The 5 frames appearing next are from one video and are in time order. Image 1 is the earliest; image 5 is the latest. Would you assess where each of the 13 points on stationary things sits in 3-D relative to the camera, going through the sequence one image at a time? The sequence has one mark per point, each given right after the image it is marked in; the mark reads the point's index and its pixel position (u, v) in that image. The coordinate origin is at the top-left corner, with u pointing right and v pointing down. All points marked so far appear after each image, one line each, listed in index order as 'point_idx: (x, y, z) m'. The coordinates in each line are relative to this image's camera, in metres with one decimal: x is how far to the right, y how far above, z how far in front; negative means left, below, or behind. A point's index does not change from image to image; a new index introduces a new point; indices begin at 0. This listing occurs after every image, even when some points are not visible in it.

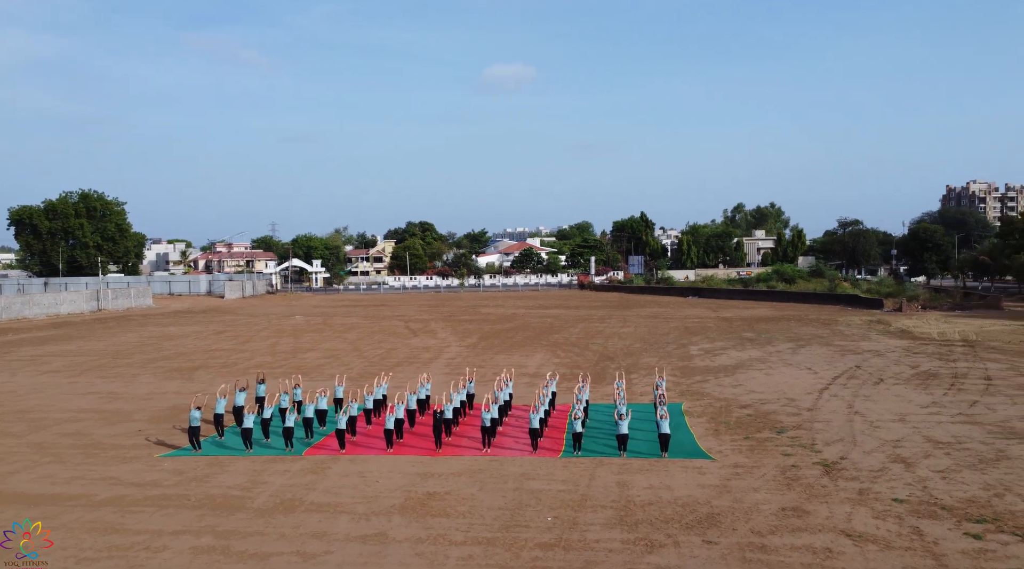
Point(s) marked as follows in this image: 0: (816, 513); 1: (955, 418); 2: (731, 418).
0: (+4.5, -3.4, +11.8) m
1: (+10.2, -3.0, +18.3) m
2: (+5.1, -3.1, +18.6) m
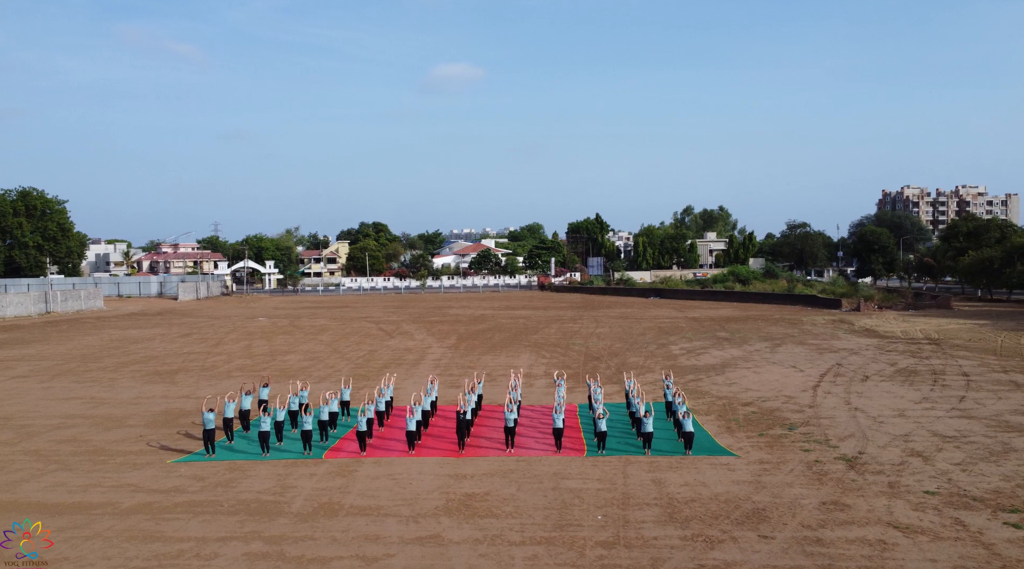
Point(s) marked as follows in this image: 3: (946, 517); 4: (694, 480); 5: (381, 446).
0: (+5.2, -3.4, +12.1) m
1: (+10.4, -3.0, +19.0) m
2: (+5.3, -3.1, +18.9) m
3: (+6.3, -3.4, +11.6) m
4: (+3.1, -3.3, +13.6) m
5: (-2.6, -3.3, +16.1) m
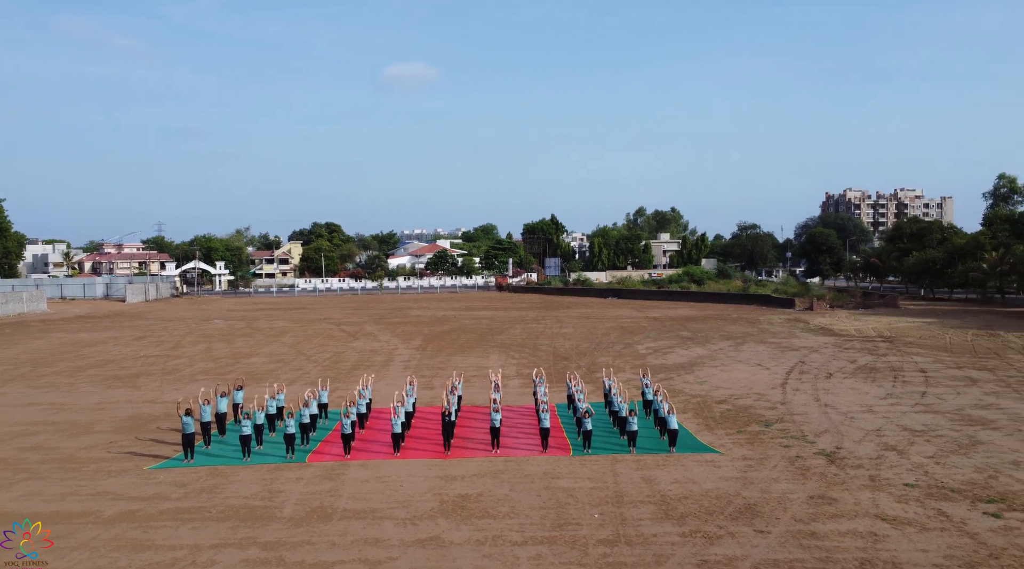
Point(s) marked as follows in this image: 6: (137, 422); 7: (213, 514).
0: (+5.2, -3.3, +12.4) m
1: (+9.9, -3.0, +19.6) m
2: (+4.9, -3.1, +19.2) m
3: (+6.3, -3.4, +12.0) m
4: (+3.0, -3.3, +13.8) m
5: (-2.9, -3.3, +16.0) m
6: (-9.1, -3.3, +19.3) m
7: (-4.6, -3.5, +12.3) m
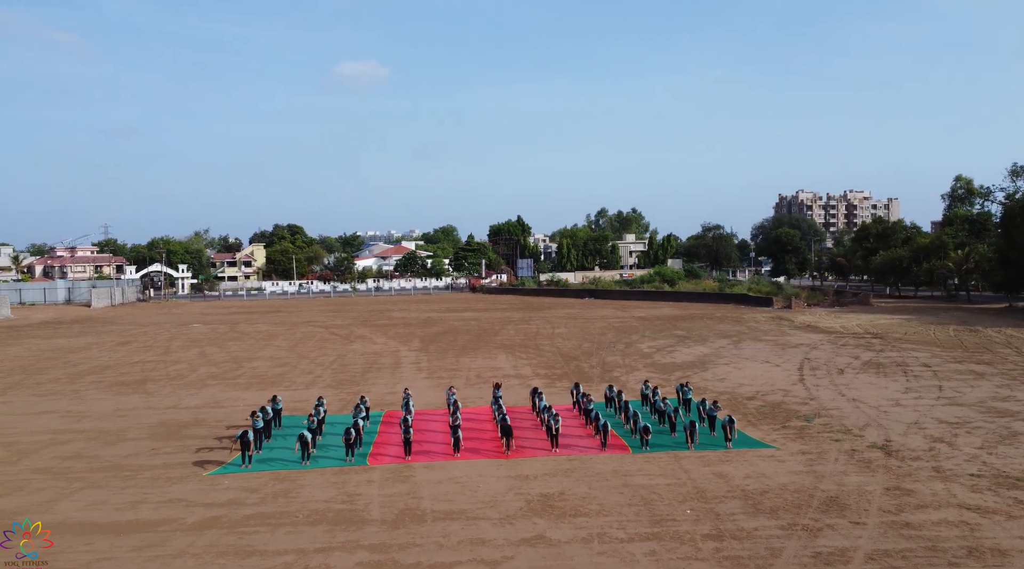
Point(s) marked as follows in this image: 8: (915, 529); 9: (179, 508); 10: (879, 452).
0: (+6.5, -3.3, +12.8) m
1: (+10.8, -2.9, +20.3) m
2: (+5.8, -3.0, +19.5) m
3: (+7.6, -3.3, +12.4) m
4: (+4.2, -3.3, +14.1) m
5: (-1.8, -3.3, +15.8) m
6: (-8.1, -3.3, +18.8) m
7: (-3.2, -3.5, +12.1) m
8: (+5.6, -3.4, +11.1) m
9: (-5.3, -3.5, +12.7) m
10: (+7.0, -3.2, +15.3) m
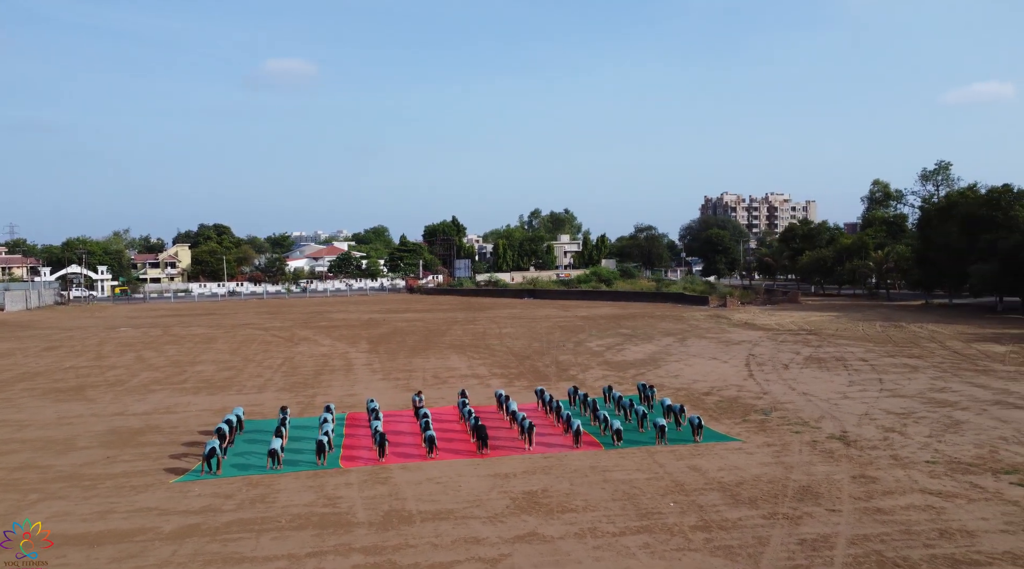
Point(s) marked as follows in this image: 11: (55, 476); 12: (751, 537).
0: (+6.2, -3.2, +13.4) m
1: (+9.9, -2.9, +21.3) m
2: (+4.9, -3.0, +20.1) m
3: (+7.4, -3.2, +13.2) m
4: (+3.9, -3.3, +14.5) m
5: (-2.3, -3.3, +15.7) m
6: (-8.8, -3.4, +18.1) m
7: (-3.4, -3.5, +11.8) m
8: (+5.5, -3.3, +11.7) m
9: (-5.5, -3.5, +12.3) m
10: (+6.5, -3.1, +16.0) m
11: (-8.3, -3.5, +14.6) m
12: (+3.2, -3.4, +10.9) m
